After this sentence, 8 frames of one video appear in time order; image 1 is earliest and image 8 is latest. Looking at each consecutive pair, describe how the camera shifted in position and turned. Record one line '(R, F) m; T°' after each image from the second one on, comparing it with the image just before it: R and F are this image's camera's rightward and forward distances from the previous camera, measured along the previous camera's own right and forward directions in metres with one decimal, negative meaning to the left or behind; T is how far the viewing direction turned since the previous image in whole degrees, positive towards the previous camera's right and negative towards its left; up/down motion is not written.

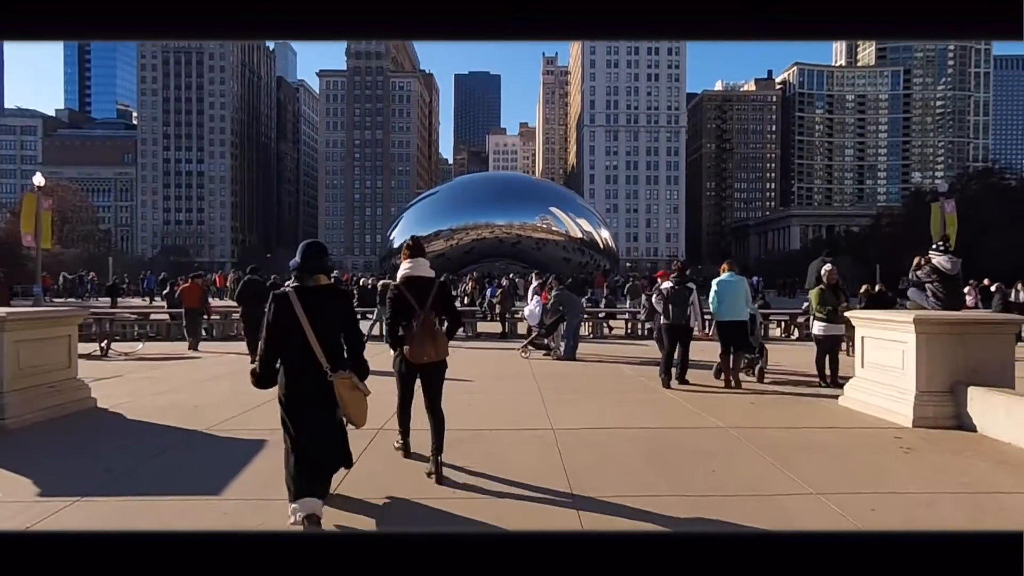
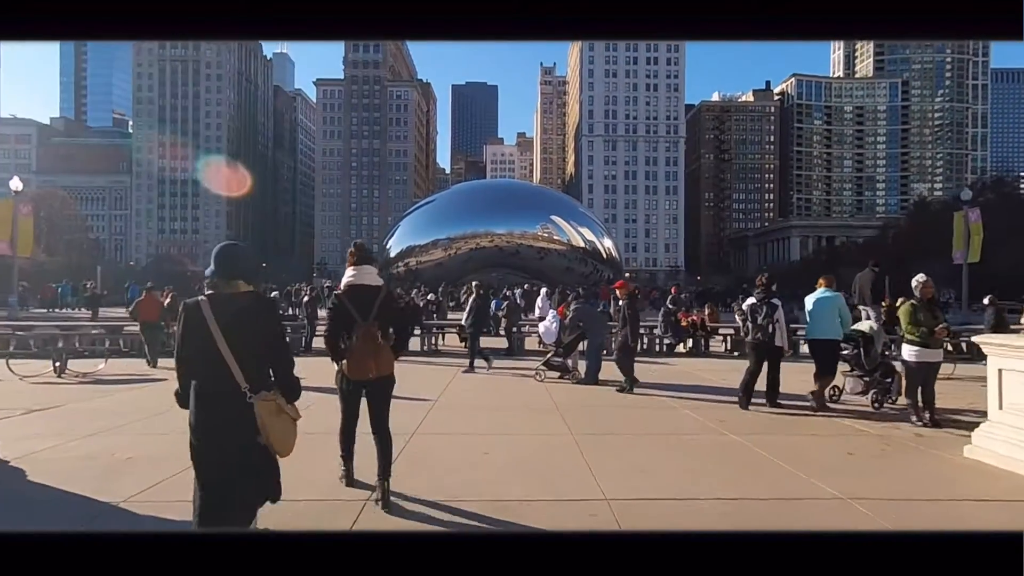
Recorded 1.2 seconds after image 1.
(-0.3, +1.5) m; 0°
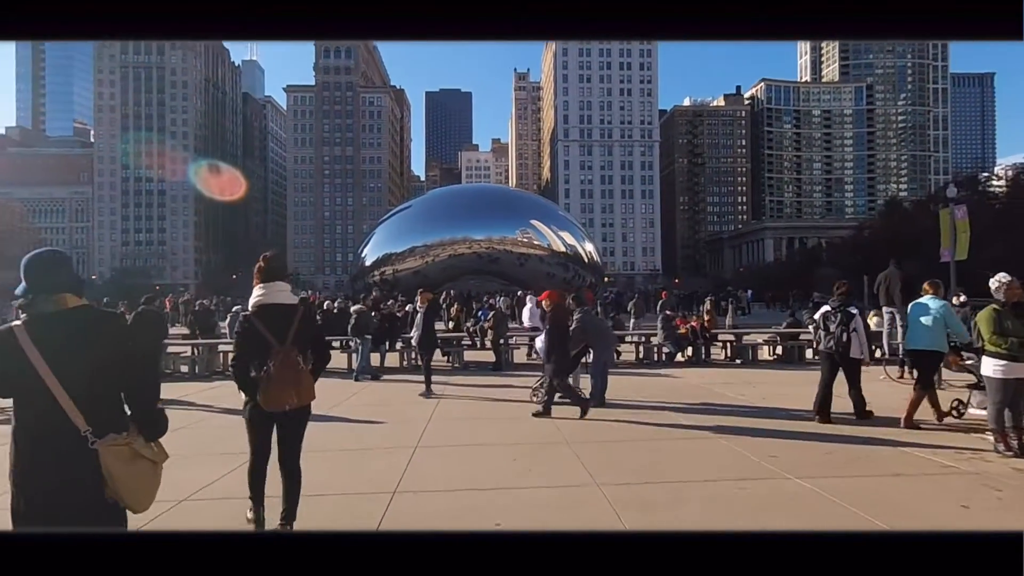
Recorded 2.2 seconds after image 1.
(-0.2, +1.3) m; +2°
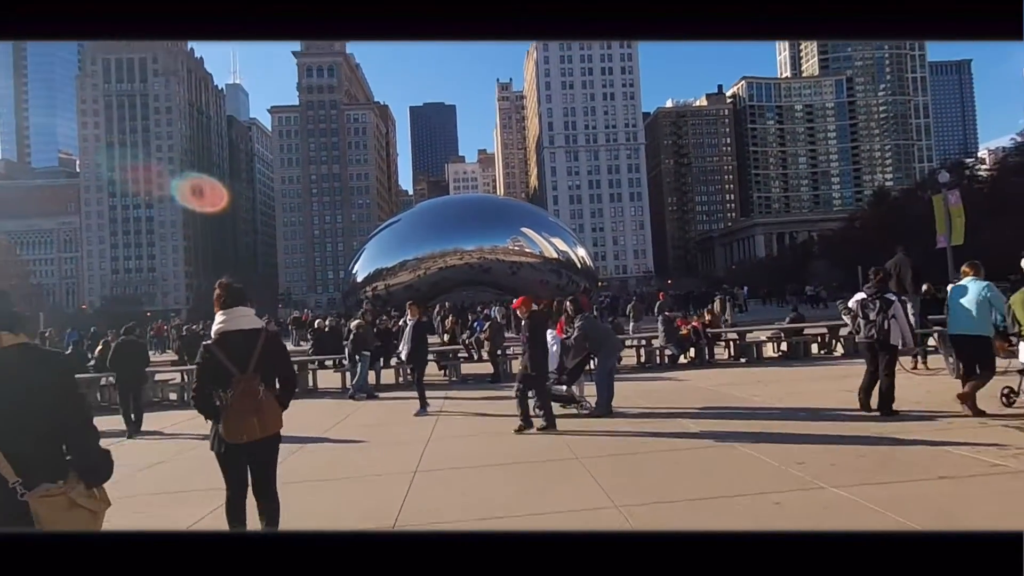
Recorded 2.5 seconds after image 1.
(0.0, +0.5) m; +1°
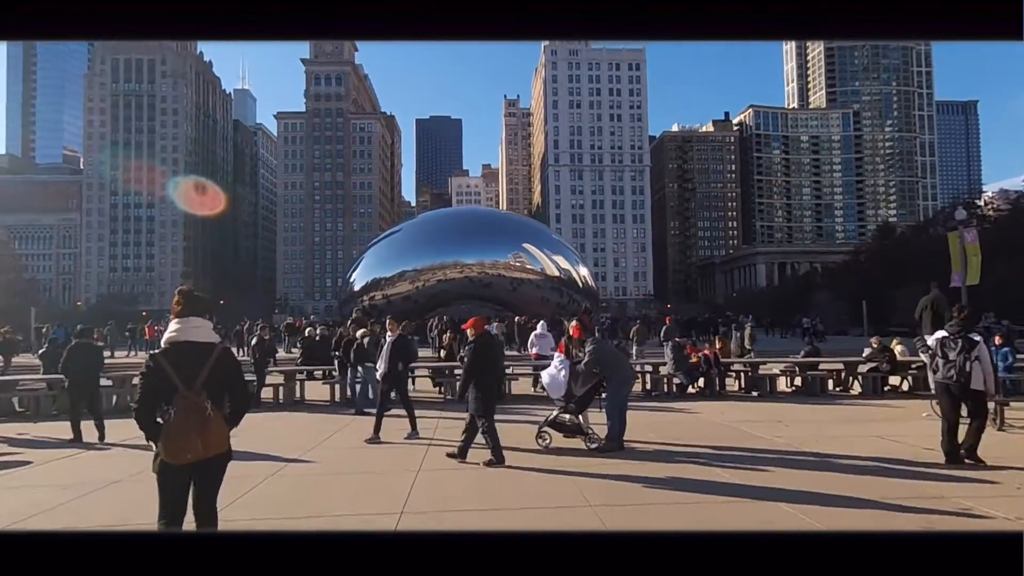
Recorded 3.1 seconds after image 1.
(-0.1, +0.8) m; 0°
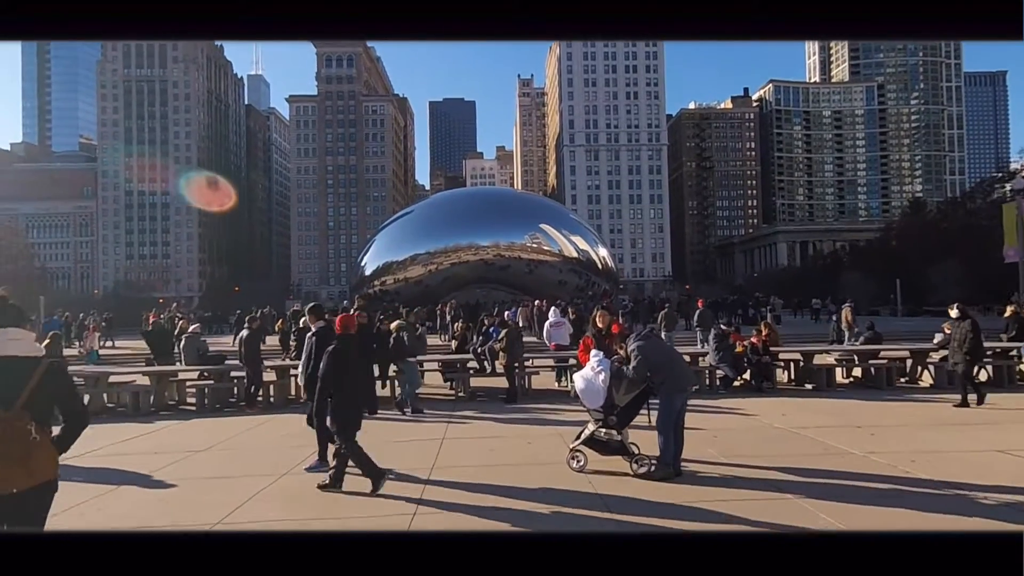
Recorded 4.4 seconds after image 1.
(-0.1, +1.7) m; -1°
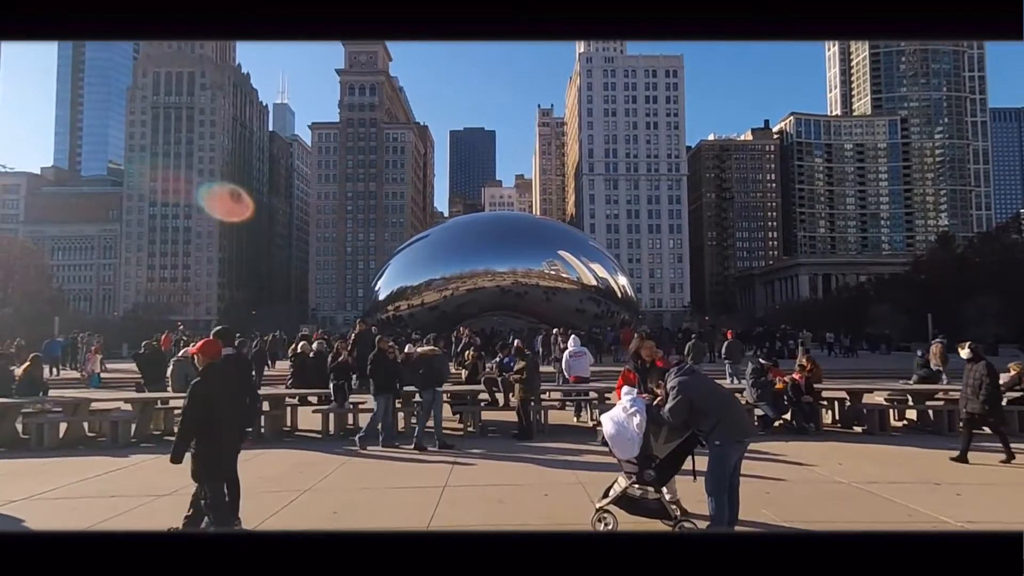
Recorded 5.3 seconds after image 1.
(0.0, +1.1) m; -2°
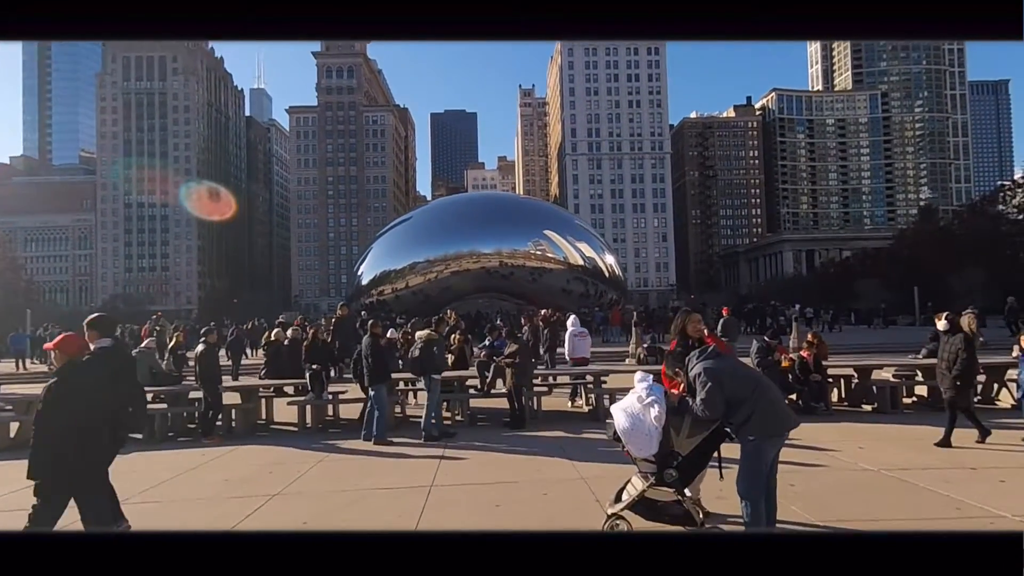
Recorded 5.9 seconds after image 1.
(-0.1, +0.8) m; +1°
